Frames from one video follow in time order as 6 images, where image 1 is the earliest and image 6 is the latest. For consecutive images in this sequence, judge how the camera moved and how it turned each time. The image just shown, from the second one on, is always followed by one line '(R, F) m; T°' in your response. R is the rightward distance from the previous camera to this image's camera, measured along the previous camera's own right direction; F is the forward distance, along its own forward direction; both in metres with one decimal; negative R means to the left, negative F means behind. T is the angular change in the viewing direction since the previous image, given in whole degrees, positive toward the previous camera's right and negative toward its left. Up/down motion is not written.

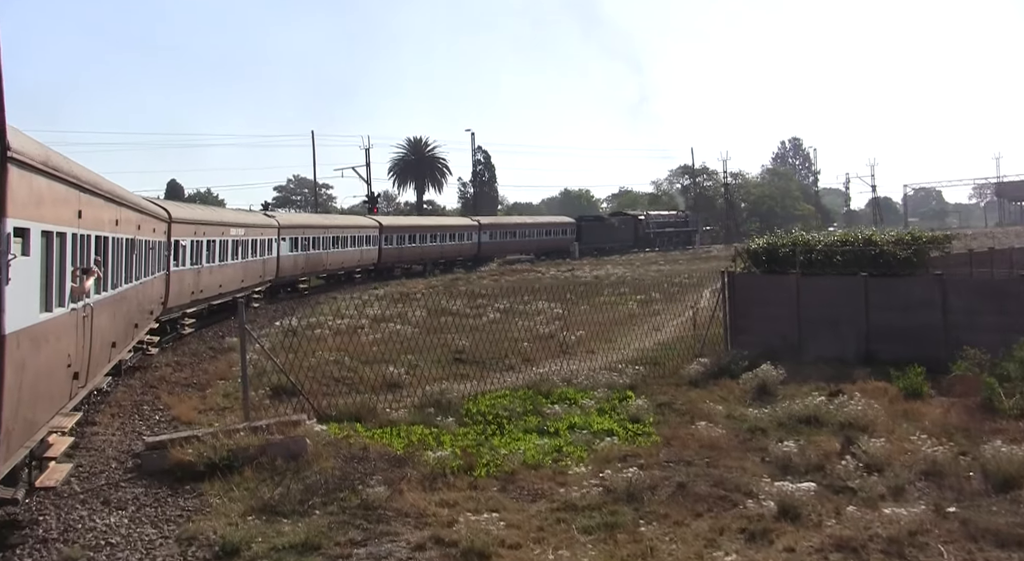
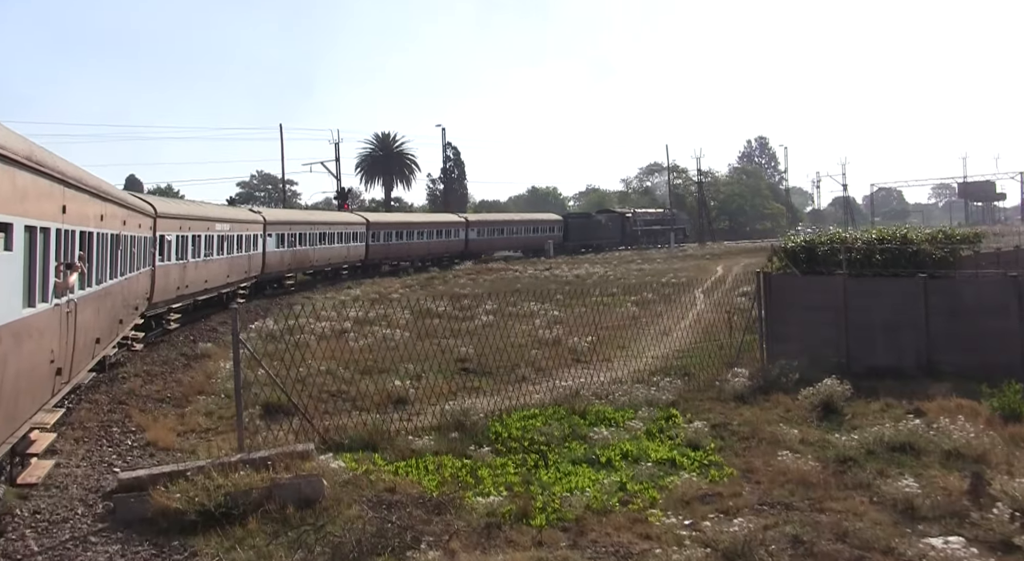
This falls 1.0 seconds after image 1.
(-0.9, +1.9) m; +2°
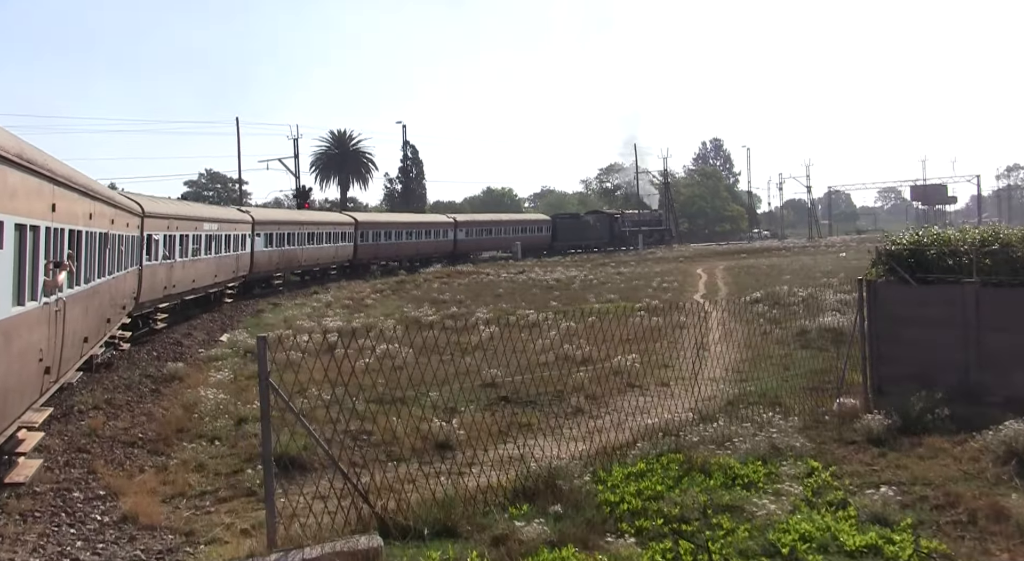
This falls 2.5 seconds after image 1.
(-1.6, +3.2) m; +3°
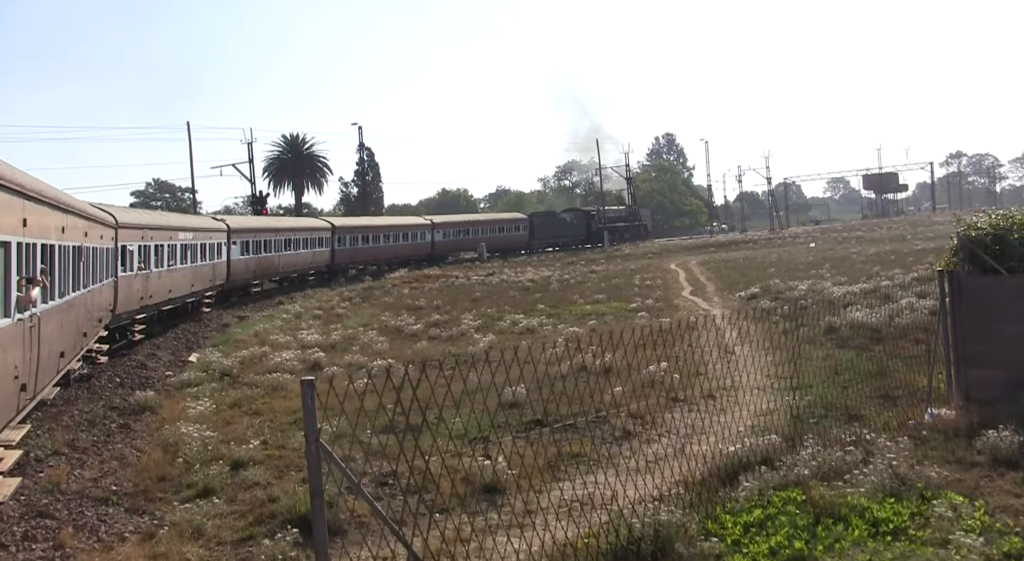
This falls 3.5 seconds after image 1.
(-1.0, +2.0) m; +3°
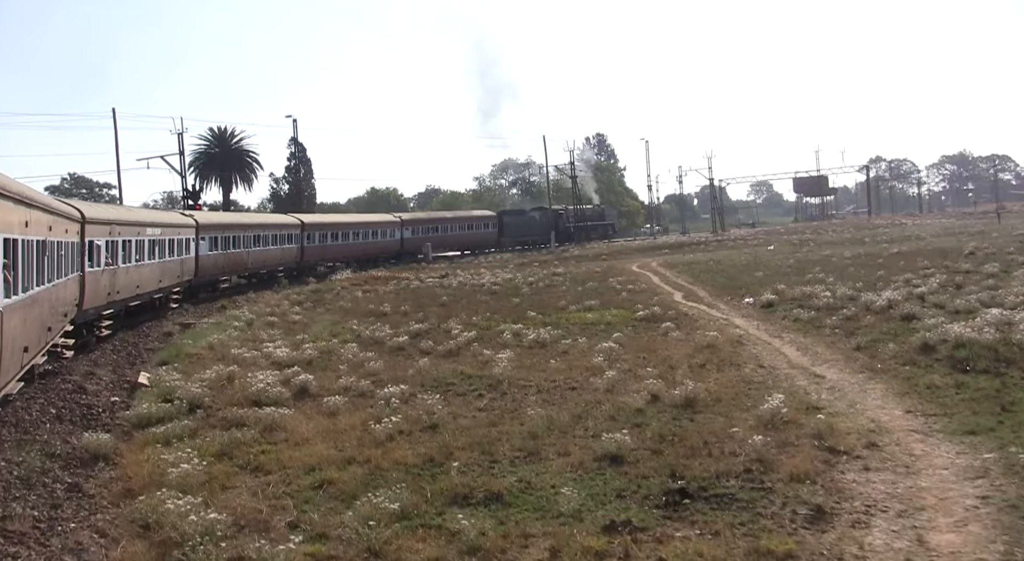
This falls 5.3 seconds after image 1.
(-2.1, +3.8) m; +5°
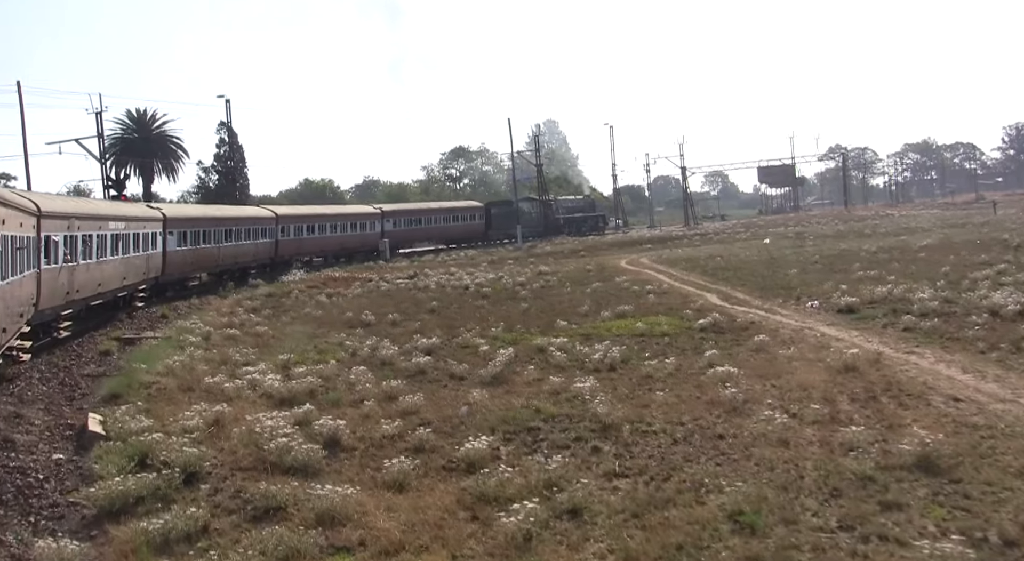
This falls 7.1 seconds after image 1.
(-2.2, +4.5) m; +3°
